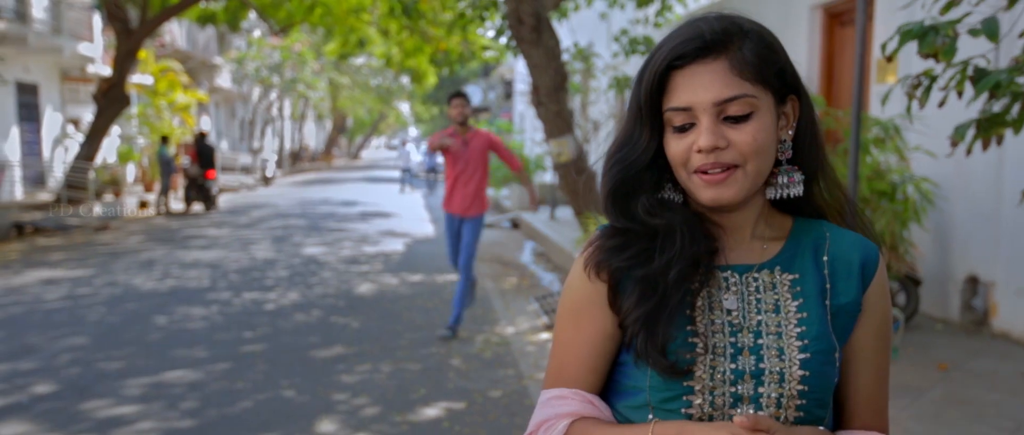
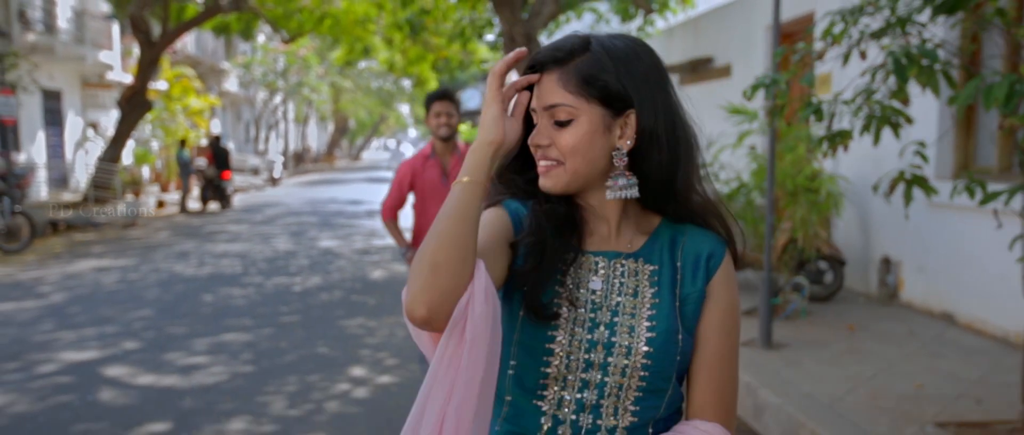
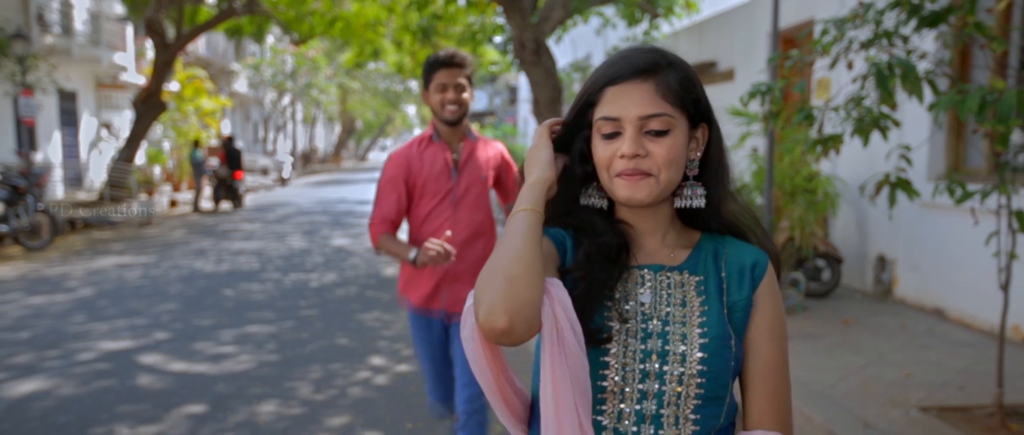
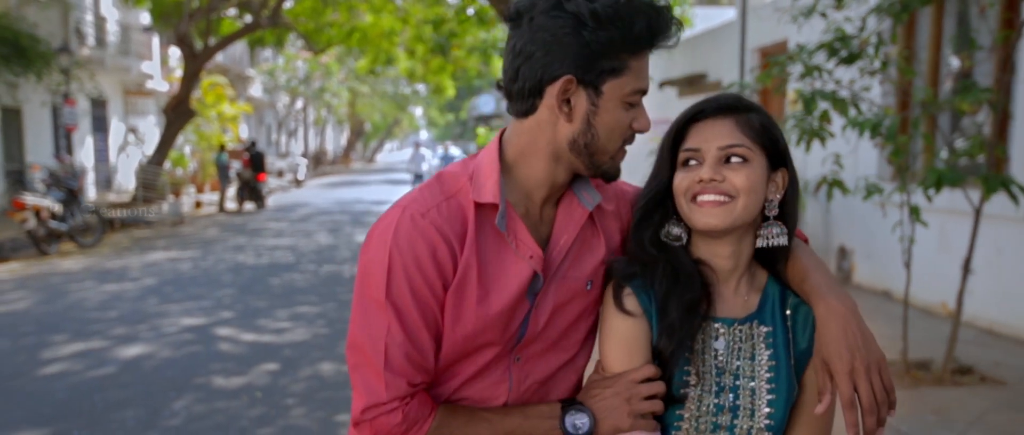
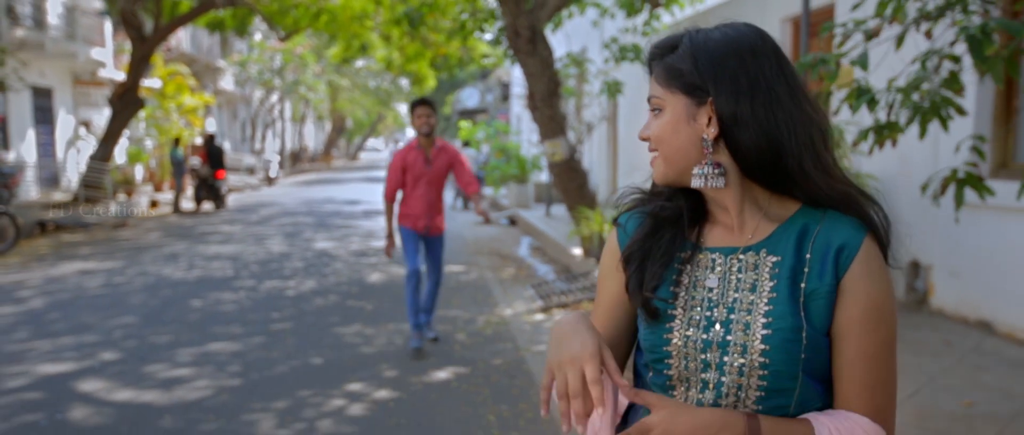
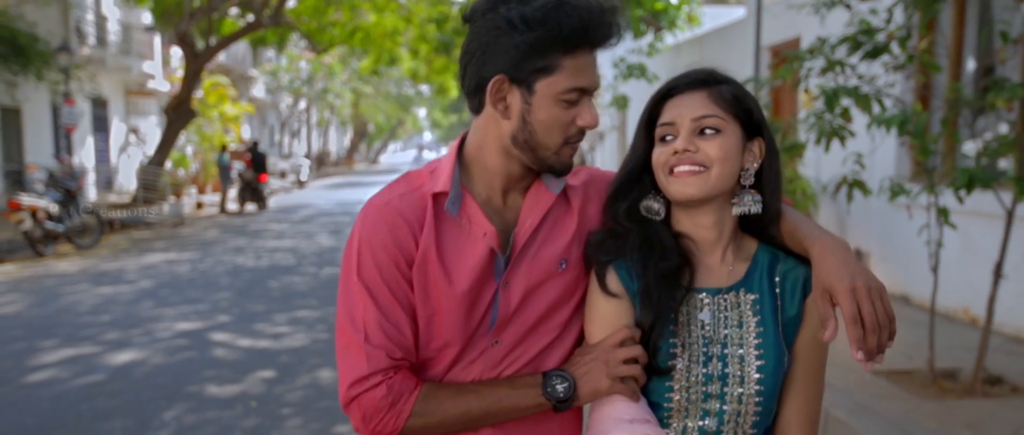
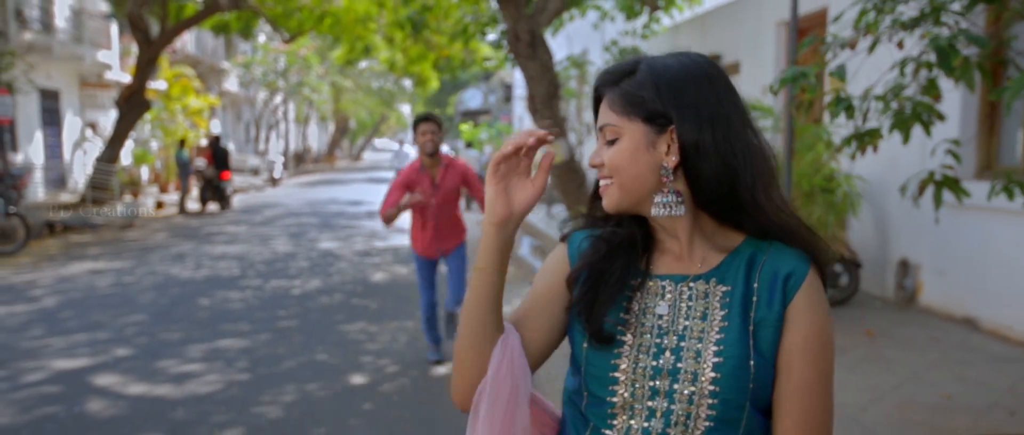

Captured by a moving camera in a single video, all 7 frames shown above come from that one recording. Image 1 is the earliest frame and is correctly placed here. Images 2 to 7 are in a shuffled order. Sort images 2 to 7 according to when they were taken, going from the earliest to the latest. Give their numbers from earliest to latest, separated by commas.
5, 7, 2, 3, 6, 4
